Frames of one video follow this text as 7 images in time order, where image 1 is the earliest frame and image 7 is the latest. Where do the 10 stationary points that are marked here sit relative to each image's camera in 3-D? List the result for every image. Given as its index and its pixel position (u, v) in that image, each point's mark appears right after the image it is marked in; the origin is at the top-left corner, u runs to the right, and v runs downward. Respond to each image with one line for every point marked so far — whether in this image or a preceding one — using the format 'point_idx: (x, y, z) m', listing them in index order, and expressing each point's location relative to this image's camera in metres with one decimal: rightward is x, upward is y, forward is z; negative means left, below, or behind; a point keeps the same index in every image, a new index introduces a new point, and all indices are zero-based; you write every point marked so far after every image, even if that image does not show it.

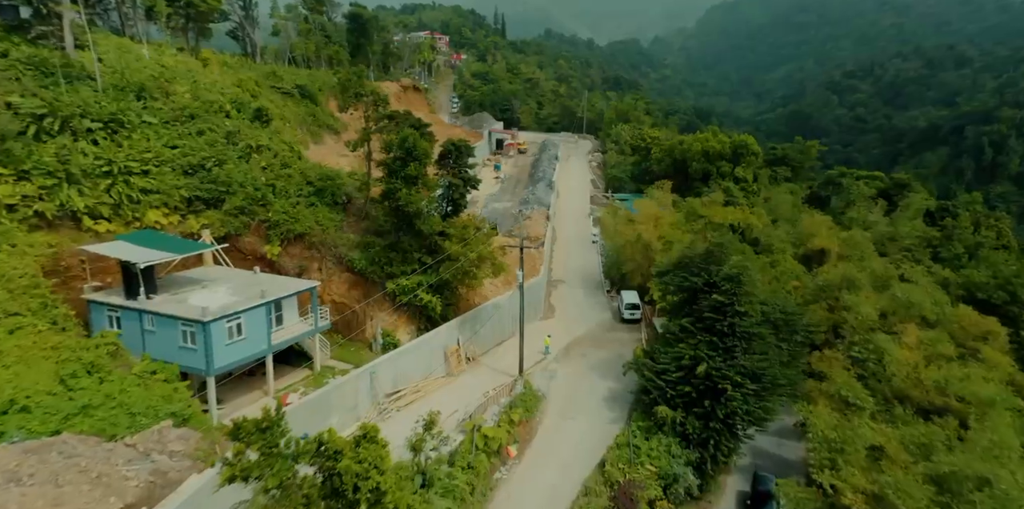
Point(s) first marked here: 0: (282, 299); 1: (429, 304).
0: (-6.3, -1.2, +14.9) m
1: (-2.7, -1.6, +17.7) m
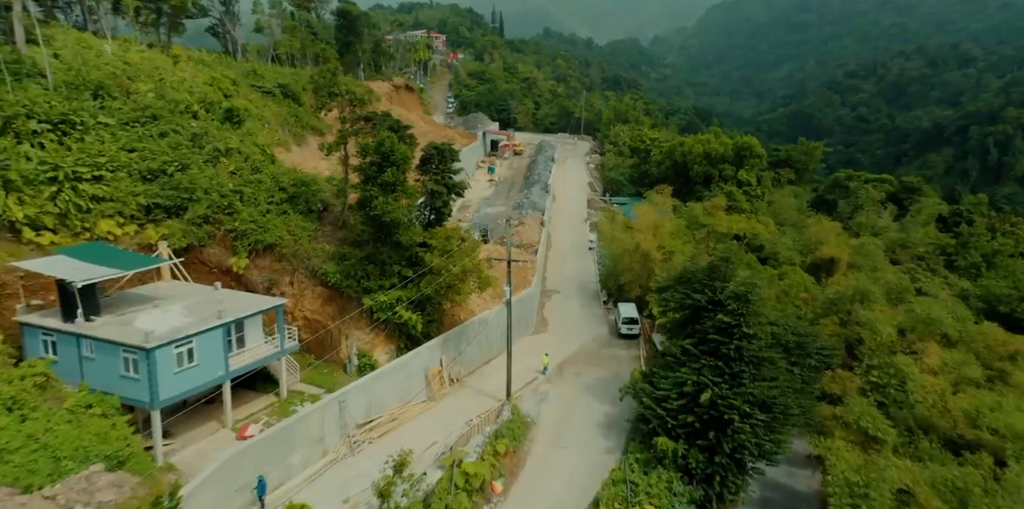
0: (-6.7, -1.6, +13.5) m
1: (-3.1, -2.0, +16.3) m
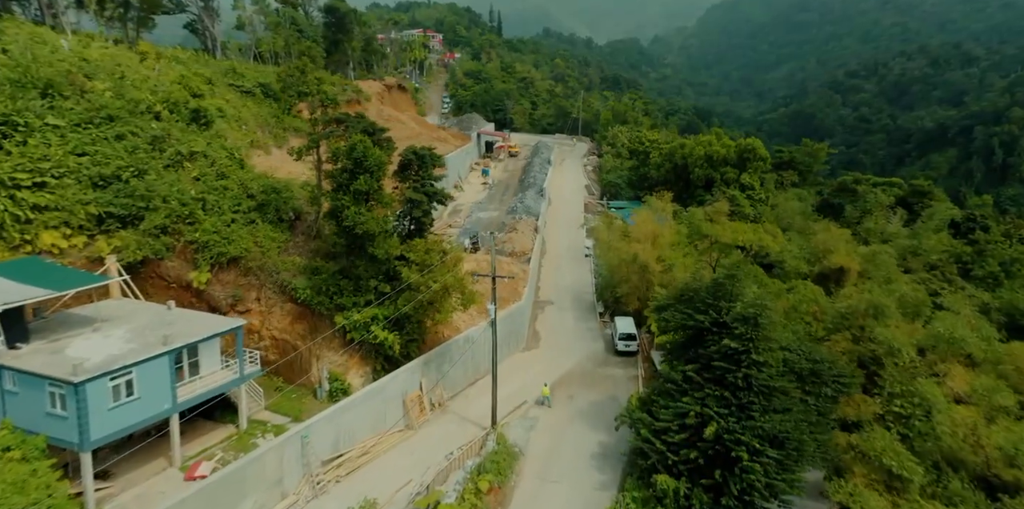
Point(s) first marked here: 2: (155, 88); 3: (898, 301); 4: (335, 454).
0: (-7.1, -2.0, +12.1) m
1: (-3.5, -2.4, +14.9) m
2: (-12.1, +5.6, +18.5) m
3: (+14.0, -1.7, +19.7) m
4: (-4.2, -4.7, +12.9) m
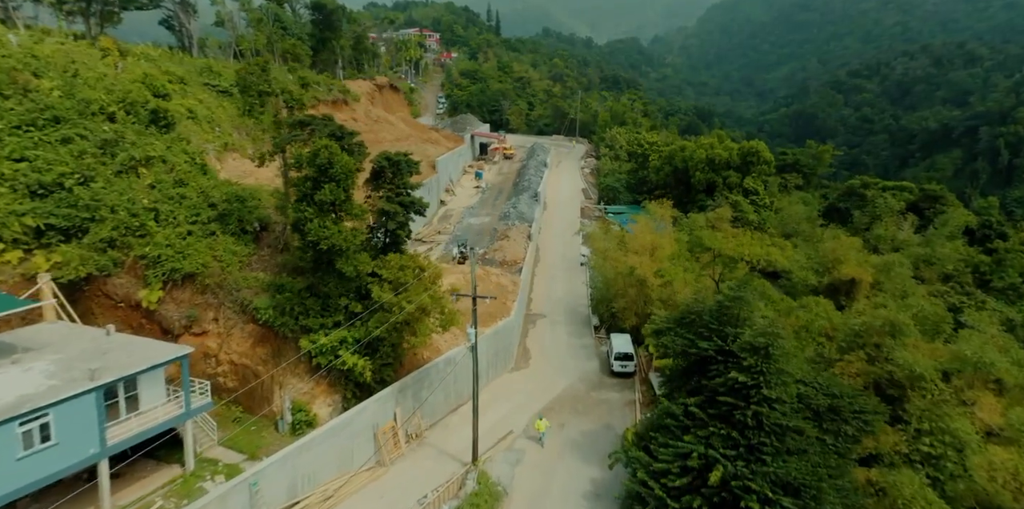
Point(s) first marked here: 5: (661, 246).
0: (-7.5, -2.4, +10.7) m
1: (-3.9, -2.8, +13.5) m
2: (-12.5, +5.2, +17.0) m
3: (+13.6, -2.1, +18.2) m
4: (-4.6, -5.1, +11.5) m
5: (+5.4, +0.3, +19.7) m
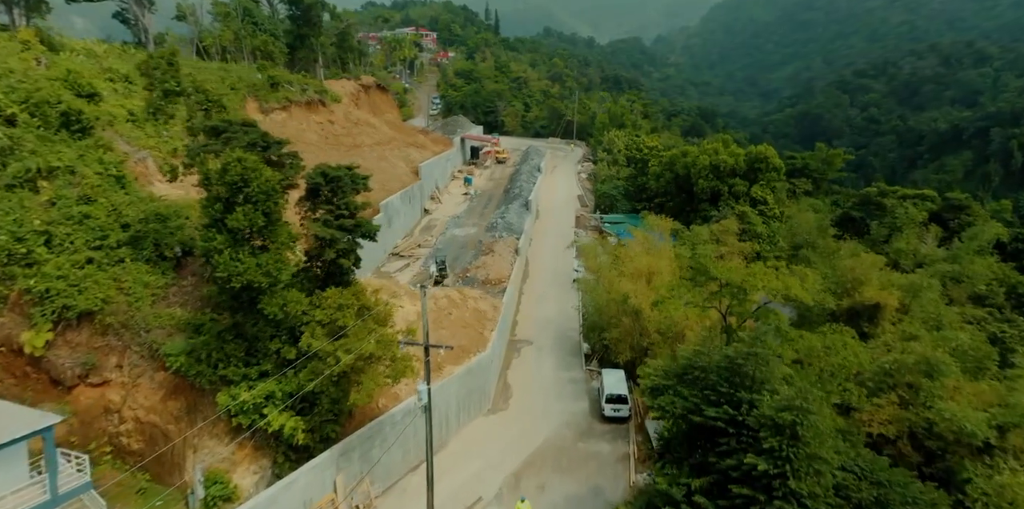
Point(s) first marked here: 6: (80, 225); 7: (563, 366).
0: (-8.2, -3.1, +8.2) m
1: (-4.6, -3.5, +11.0) m
2: (-13.3, +4.5, +14.6) m
3: (+12.8, -2.9, +15.7) m
4: (-5.4, -5.9, +9.0) m
5: (+4.7, -0.4, +17.2) m
6: (-9.9, +0.7, +12.5) m
7: (+1.8, -3.9, +18.9) m
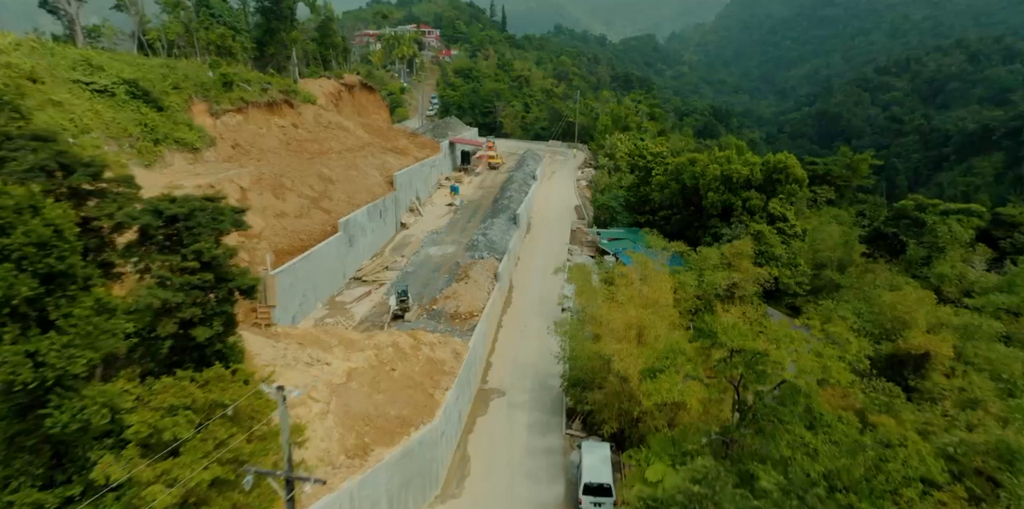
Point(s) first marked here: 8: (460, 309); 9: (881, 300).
0: (-9.5, -4.1, +5.0) m
1: (-5.8, -4.6, +7.7) m
2: (-14.3, +3.6, +11.4) m
3: (+11.8, -4.0, +12.0) m
4: (-6.6, -6.9, +5.7) m
5: (+3.6, -1.5, +13.7) m
6: (-11.0, -0.3, +9.2) m
7: (+0.7, -4.9, +15.5) m
8: (-1.9, -1.9, +19.2) m
9: (+12.9, -1.5, +18.9) m
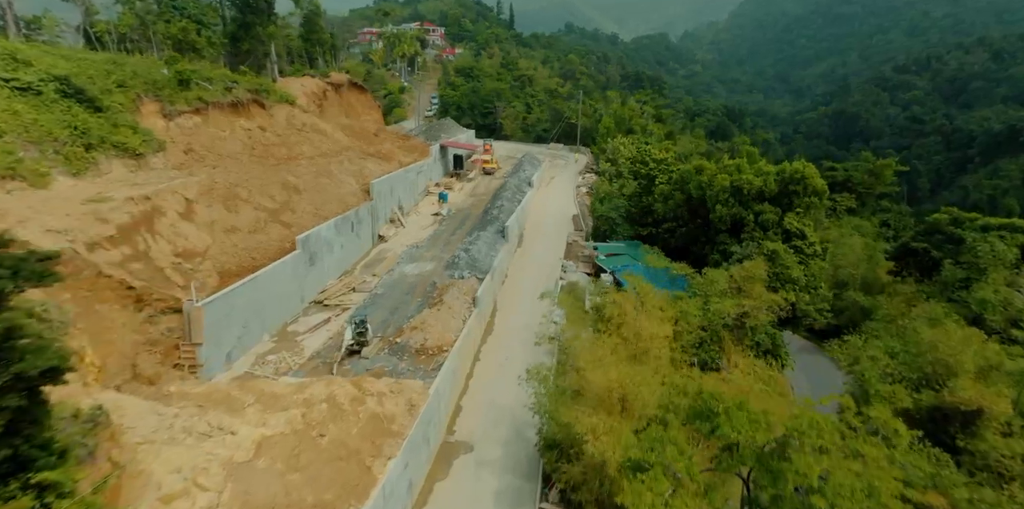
0: (-10.5, -4.9, +2.5) m
1: (-6.8, -5.3, +5.2) m
2: (-15.2, +2.9, +9.1) m
3: (+10.8, -4.9, +9.2) m
4: (-7.7, -7.6, +3.2) m
5: (+2.8, -2.3, +11.0) m
6: (-11.9, -1.1, +6.8) m
7: (-0.1, -5.7, +12.8) m
8: (-2.6, -2.7, +16.6) m
9: (+12.1, -2.4, +16.1) m
